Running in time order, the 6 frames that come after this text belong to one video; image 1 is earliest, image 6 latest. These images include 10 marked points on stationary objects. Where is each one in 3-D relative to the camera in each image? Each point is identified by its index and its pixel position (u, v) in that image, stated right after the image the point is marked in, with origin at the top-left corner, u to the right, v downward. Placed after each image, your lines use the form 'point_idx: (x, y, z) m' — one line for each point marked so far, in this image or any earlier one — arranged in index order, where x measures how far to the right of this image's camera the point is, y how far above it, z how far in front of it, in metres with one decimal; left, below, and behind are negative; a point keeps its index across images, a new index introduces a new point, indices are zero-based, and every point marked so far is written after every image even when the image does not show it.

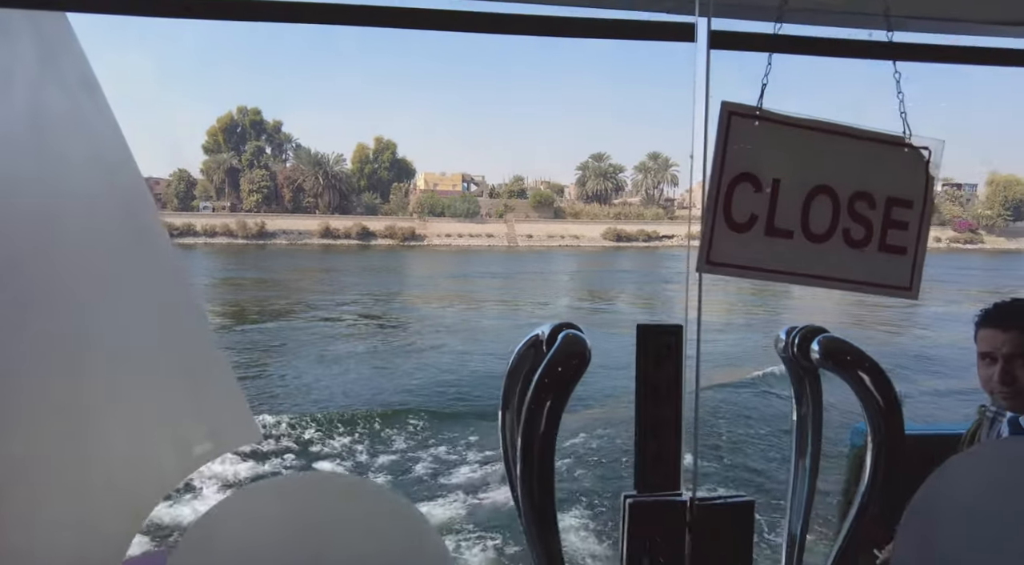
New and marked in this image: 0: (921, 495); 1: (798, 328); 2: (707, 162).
0: (+0.5, -0.3, +1.0) m
1: (+0.4, -0.1, +1.0) m
2: (+0.2, +0.2, +0.9) m
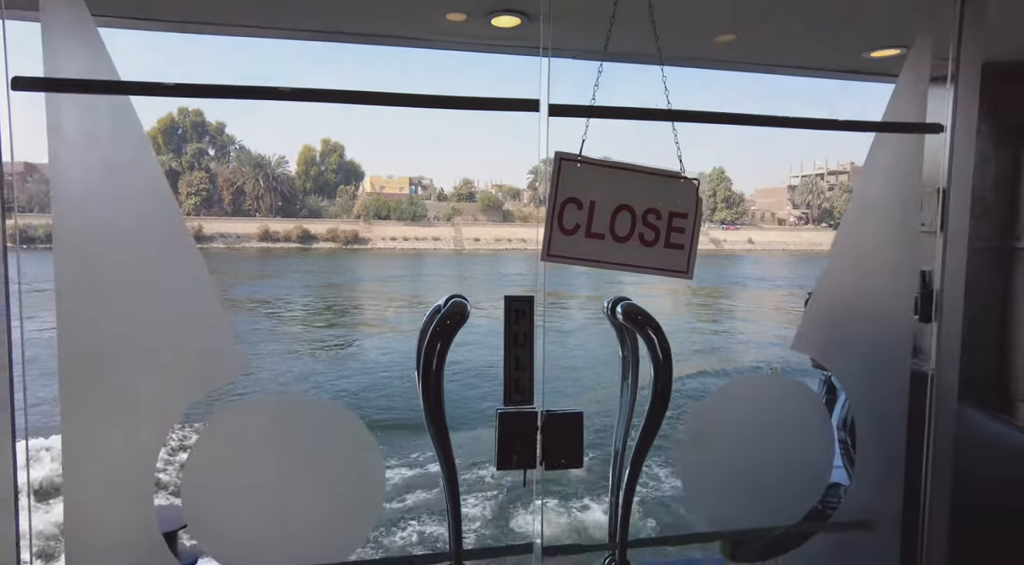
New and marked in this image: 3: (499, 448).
0: (+0.4, -0.3, +1.5) m
1: (+0.2, 0.0, +1.4) m
2: (+0.1, +0.2, +1.4) m
3: (0.0, -0.3, +1.4) m
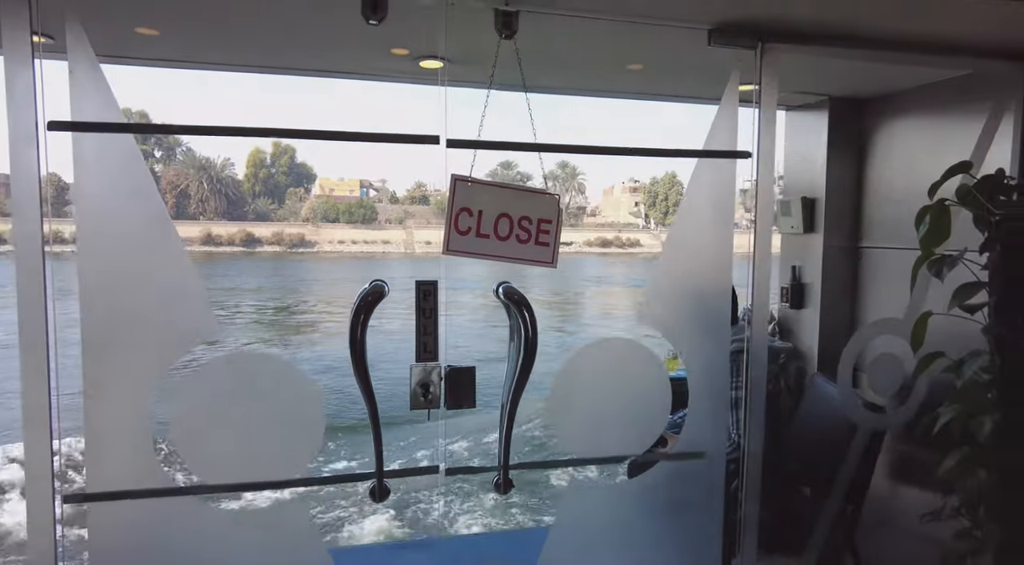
0: (+0.1, -0.3, +2.0) m
1: (0.0, 0.0, +1.9) m
2: (-0.2, +0.2, +1.8) m
3: (-0.3, -0.3, +1.9) m
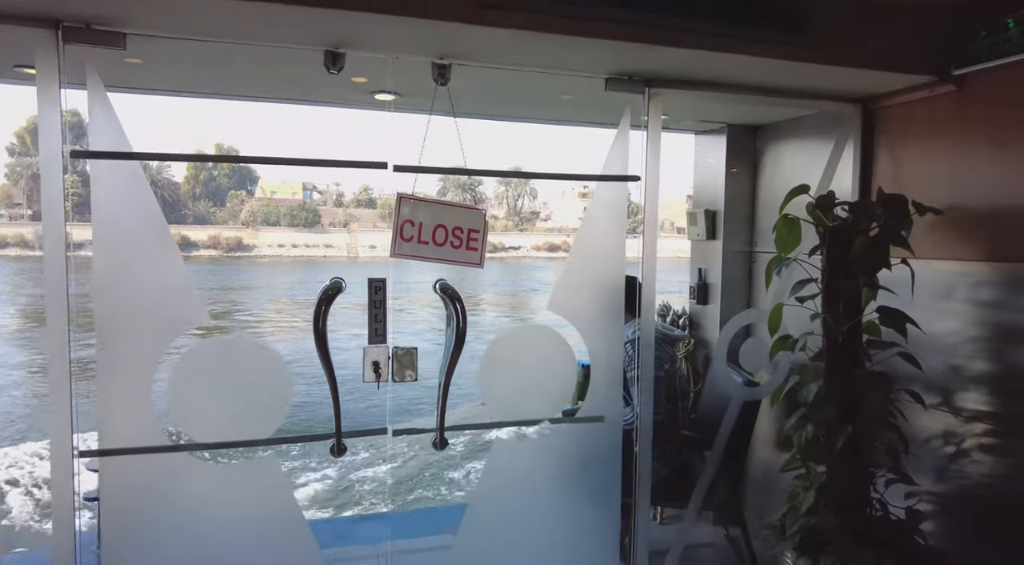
0: (-0.1, -0.2, +2.4) m
1: (-0.2, 0.0, +2.3) m
2: (-0.4, +0.2, +2.3) m
3: (-0.5, -0.3, +2.3) m
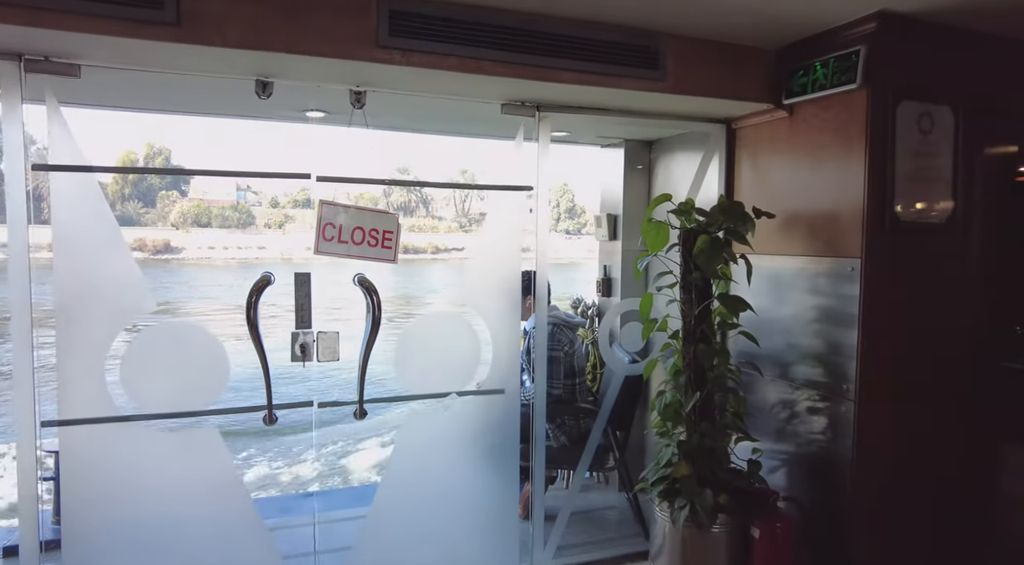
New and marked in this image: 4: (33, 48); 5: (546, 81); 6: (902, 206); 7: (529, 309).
0: (-0.5, -0.2, +2.8) m
1: (-0.6, 0.0, +2.7) m
2: (-0.7, +0.3, +2.6) m
3: (-0.8, -0.3, +2.7) m
4: (-1.5, +0.7, +2.2) m
5: (+0.1, +0.7, +2.5) m
6: (+1.4, +0.3, +2.5) m
7: (+0.1, -0.1, +3.0) m
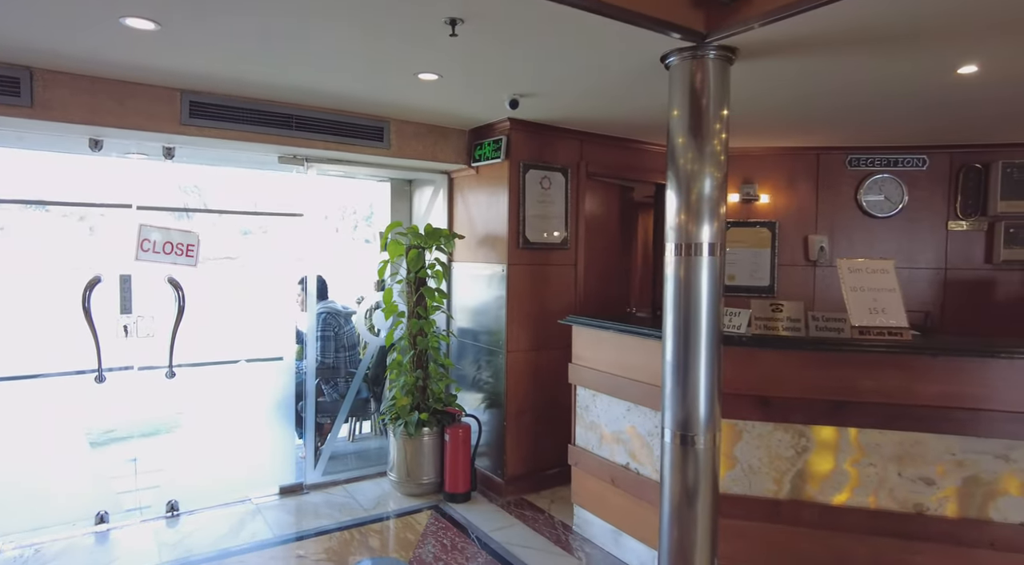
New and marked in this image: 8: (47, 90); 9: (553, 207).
0: (-1.8, -0.2, +3.9) m
1: (-1.9, 0.0, +3.8) m
2: (-2.0, +0.3, +3.7) m
3: (-2.1, -0.3, +3.7) m
4: (-2.6, +0.7, +3.1) m
5: (-1.1, +0.7, +3.7) m
6: (+0.1, +0.3, +4.0) m
7: (-1.3, -0.1, +4.2) m
8: (-2.1, +0.9, +3.1) m
9: (+0.2, +0.5, +4.1) m
